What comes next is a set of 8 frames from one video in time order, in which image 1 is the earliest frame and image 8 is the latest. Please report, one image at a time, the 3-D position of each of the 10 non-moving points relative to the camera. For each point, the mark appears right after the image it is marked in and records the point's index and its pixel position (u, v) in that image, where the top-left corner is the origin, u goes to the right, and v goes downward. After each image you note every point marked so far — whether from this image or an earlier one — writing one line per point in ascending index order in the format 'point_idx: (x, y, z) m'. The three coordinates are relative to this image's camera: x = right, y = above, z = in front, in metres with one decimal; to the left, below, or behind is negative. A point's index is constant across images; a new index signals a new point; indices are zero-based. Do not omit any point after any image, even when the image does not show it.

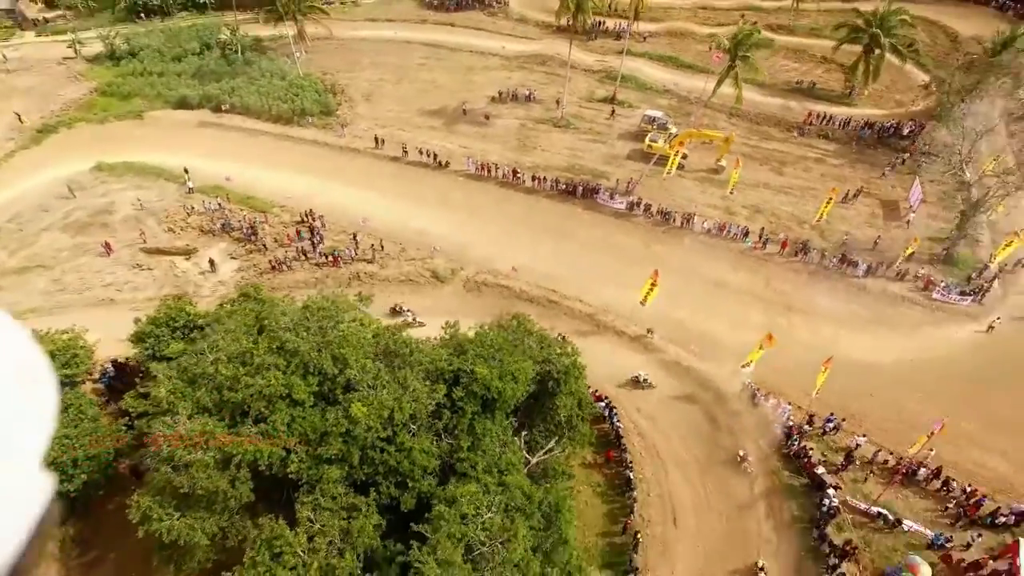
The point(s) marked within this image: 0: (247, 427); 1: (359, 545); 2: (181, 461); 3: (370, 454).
0: (-7.9, -4.1, +19.6) m
1: (-4.3, -7.2, +18.4) m
2: (-9.5, -5.0, +18.8) m
3: (-4.3, -5.0, +19.6) m
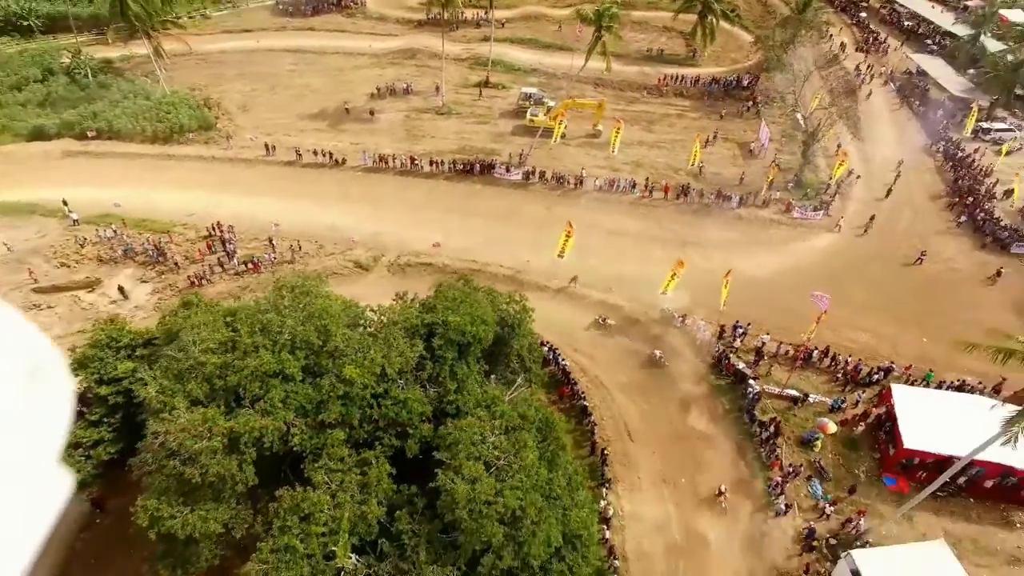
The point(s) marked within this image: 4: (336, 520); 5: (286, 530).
0: (-8.2, -3.7, +20.3) m
1: (-4.0, -6.1, +19.8) m
2: (-9.5, -4.8, +19.2) m
3: (-4.6, -4.0, +21.0) m
4: (-5.1, -6.8, +19.0) m
5: (-6.5, -7.0, +18.9) m
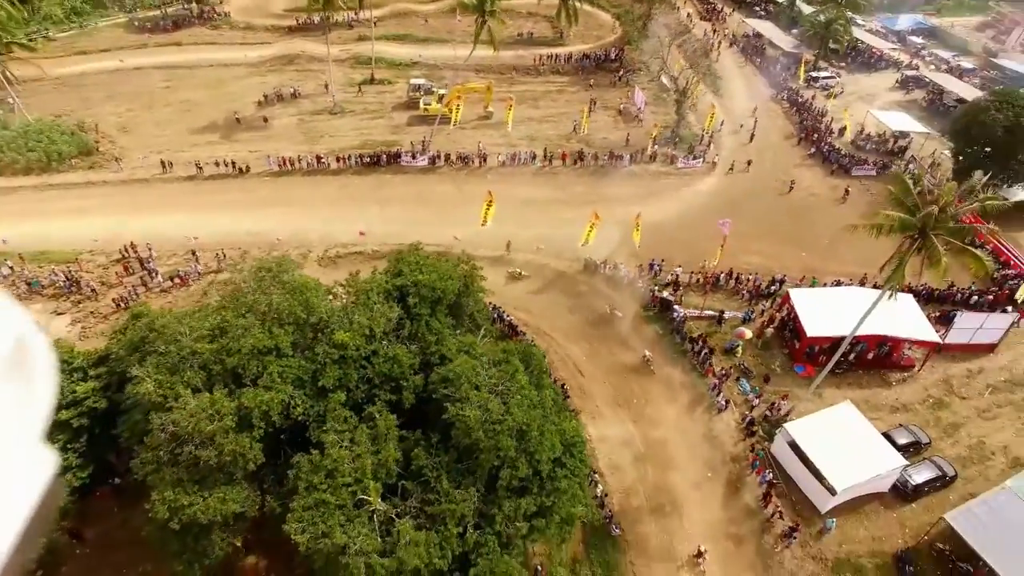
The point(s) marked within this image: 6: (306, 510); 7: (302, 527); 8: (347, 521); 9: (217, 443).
0: (-8.5, -3.2, +21.0) m
1: (-3.9, -4.9, +21.4) m
2: (-9.4, -4.4, +19.8) m
3: (-5.1, -2.9, +22.4) m
4: (-4.8, -5.7, +20.4) m
5: (-6.1, -6.1, +20.1) m
6: (-6.2, -6.6, +19.6) m
7: (-6.1, -7.0, +19.2) m
8: (-4.8, -6.9, +19.5) m
9: (-9.0, -4.7, +20.0) m
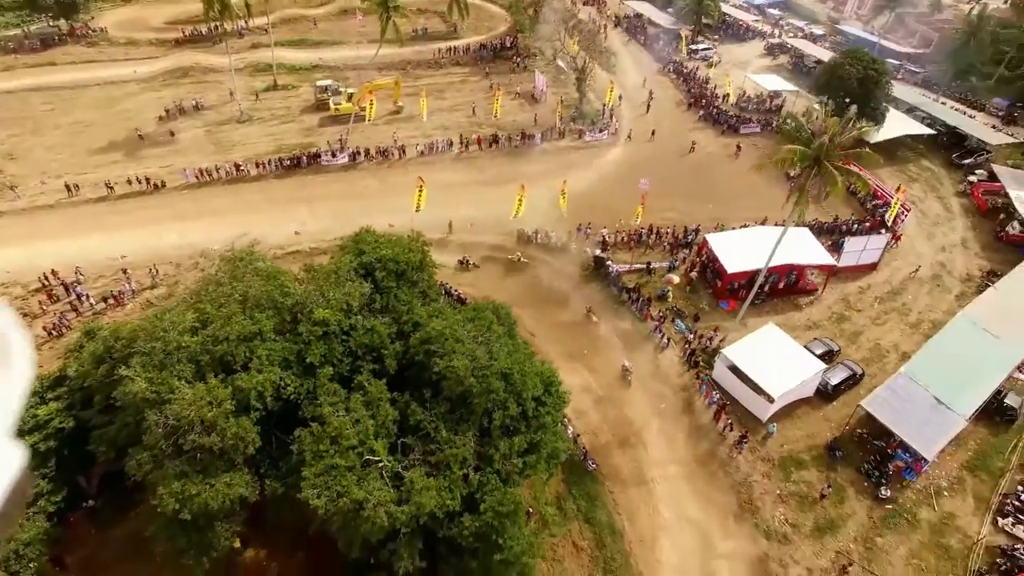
0: (-9.0, -2.8, +21.6) m
1: (-4.4, -3.9, +22.6) m
2: (-9.5, -4.1, +20.2) m
3: (-5.9, -2.1, +23.5) m
4: (-5.0, -4.8, +21.5) m
5: (-6.1, -5.4, +21.0) m
6: (-6.1, -5.9, +20.5) m
7: (-5.9, -6.3, +20.1) m
8: (-4.7, -6.0, +20.6) m
9: (-9.1, -4.4, +20.5) m
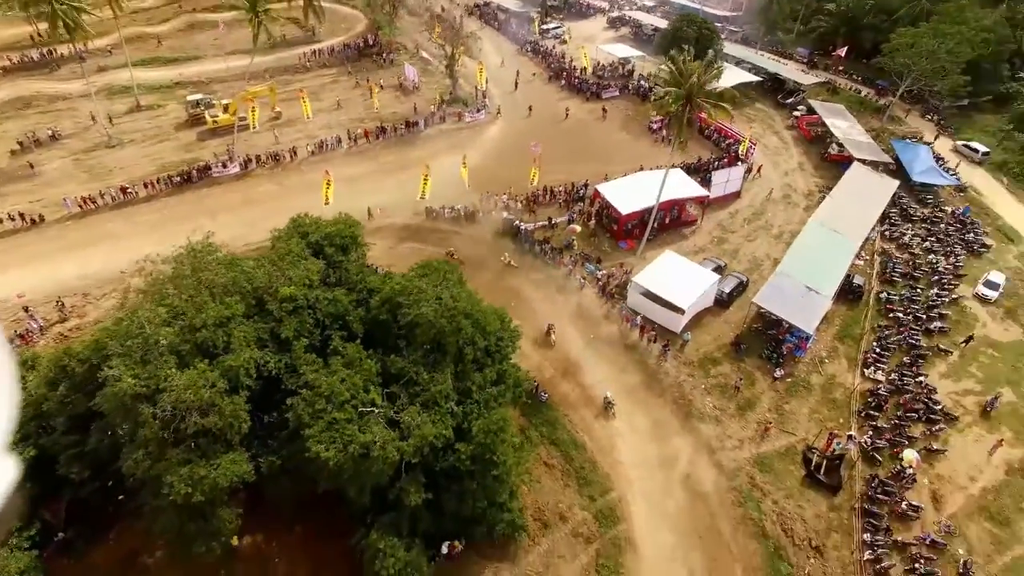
0: (-10.0, -2.3, +22.5) m
1: (-5.5, -2.7, +24.3) m
2: (-10.0, -3.7, +21.0) m
3: (-7.4, -1.1, +24.9) m
4: (-5.7, -3.6, +23.2) m
5: (-6.6, -4.4, +22.4) m
6: (-6.4, -4.9, +22.0) m
7: (-6.1, -5.2, +21.6) m
8: (-5.1, -4.8, +22.3) m
9: (-9.6, -3.9, +21.4) m
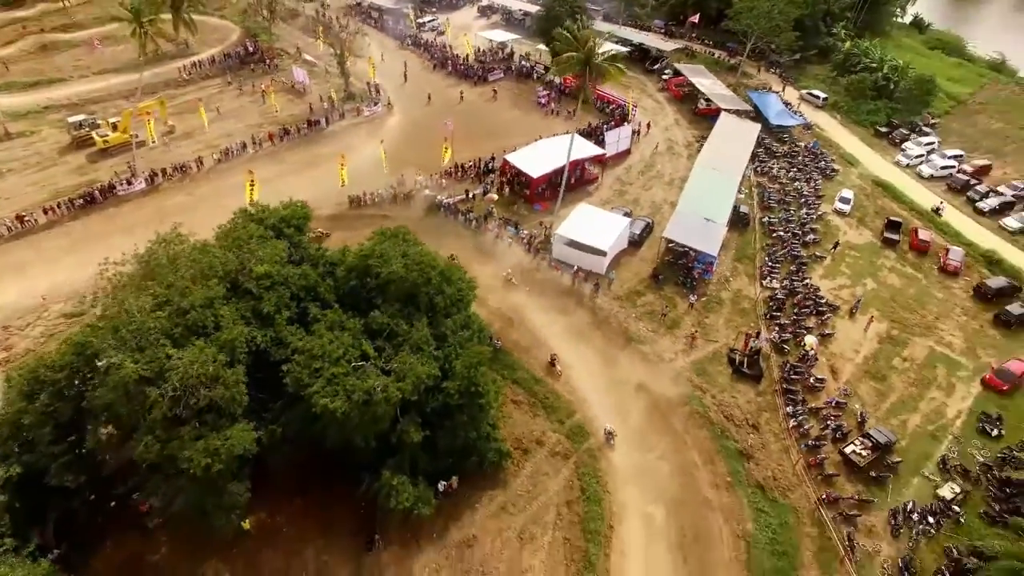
0: (-10.8, -1.7, +23.5) m
1: (-6.6, -1.4, +26.1) m
2: (-10.3, -3.0, +22.1) m
3: (-8.9, -0.1, +26.3) m
4: (-6.5, -2.3, +24.9) m
5: (-7.2, -3.2, +24.1) m
6: (-6.8, -3.6, +23.7) m
7: (-6.4, -3.9, +23.4) m
8: (-5.6, -3.4, +24.2) m
9: (-10.0, -3.1, +22.5) m
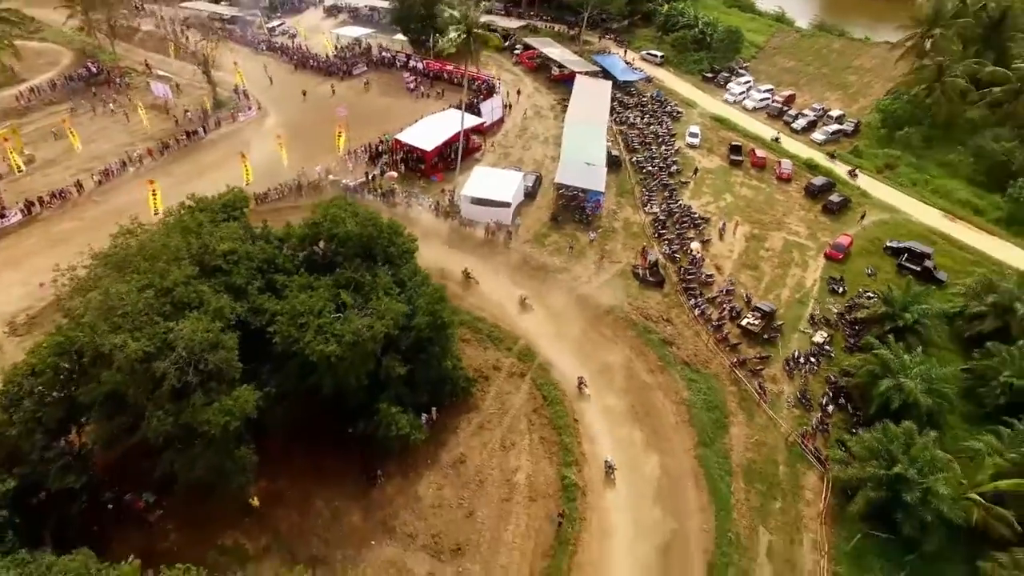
0: (-11.9, -0.8, +24.8) m
1: (-8.5, +0.2, +28.2) m
2: (-11.0, -2.0, +23.6) m
3: (-10.9, +1.0, +27.9) m
4: (-8.0, -0.7, +27.1) m
5: (-8.3, -1.6, +26.1) m
6: (-7.8, -2.0, +25.8) m
7: (-7.3, -2.2, +25.6) m
8: (-6.8, -1.5, +26.6) m
9: (-10.7, -2.1, +24.0) m
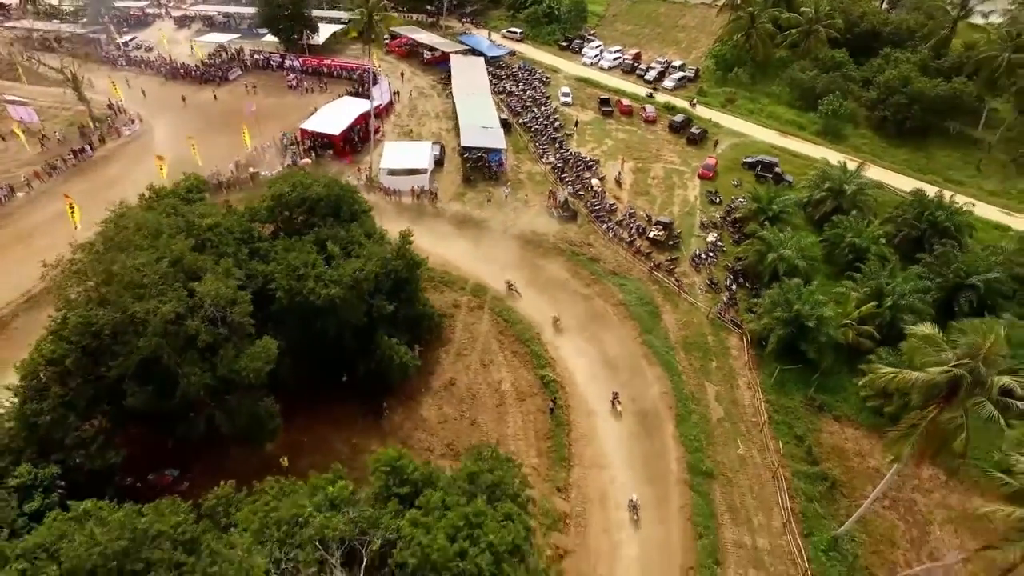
0: (-12.5, +0.6, +26.7) m
1: (-10.1, +2.1, +30.7) m
2: (-11.1, -0.5, +25.7) m
3: (-12.5, +2.4, +29.9) m
4: (-9.2, +1.3, +29.7) m
5: (-9.1, +0.3, +28.7) m
6: (-8.5, +0.1, +28.5) m
7: (-8.0, 0.0, +28.4) m
8: (-7.8, +0.7, +29.5) m
9: (-10.9, -0.5, +26.2) m
